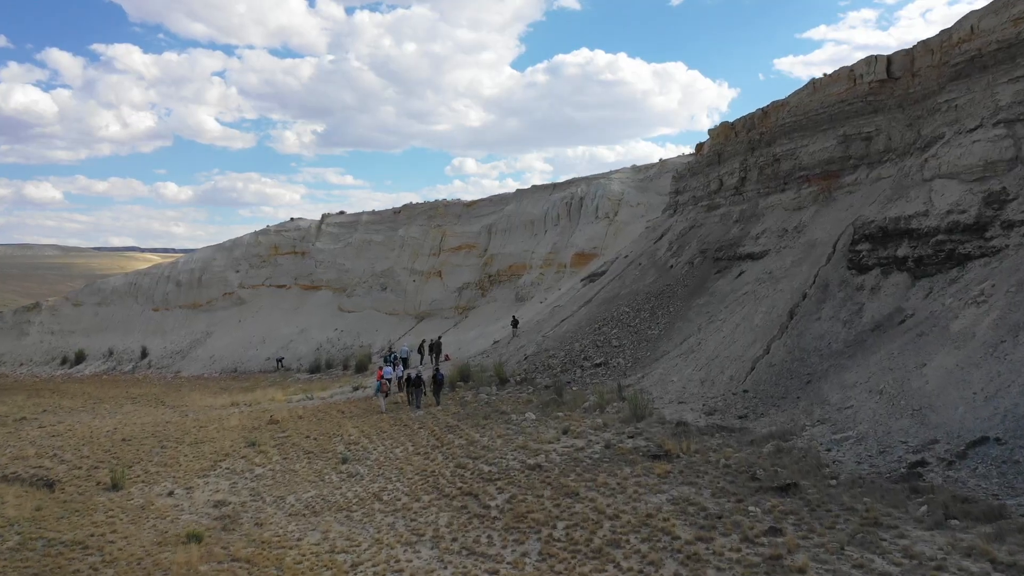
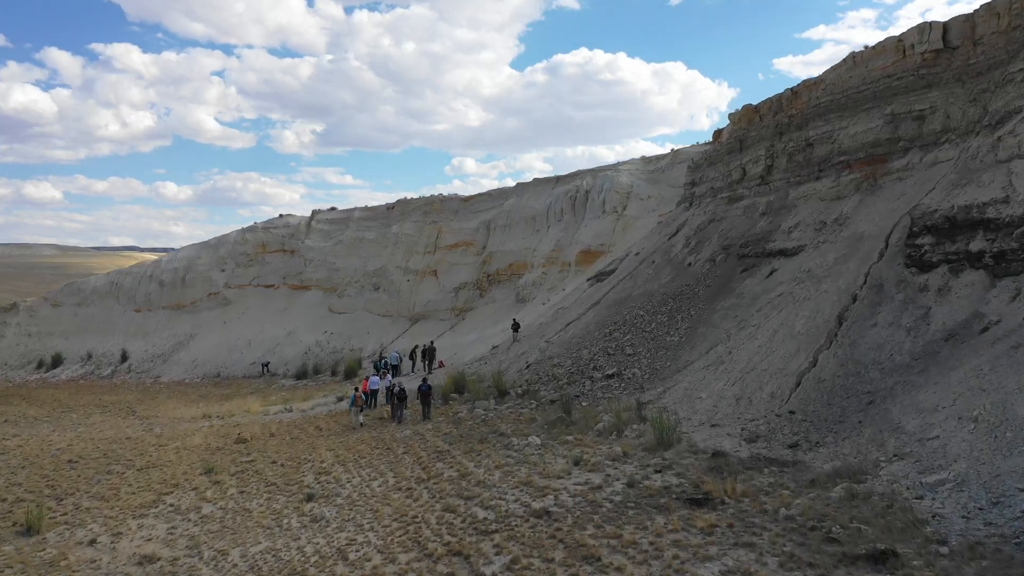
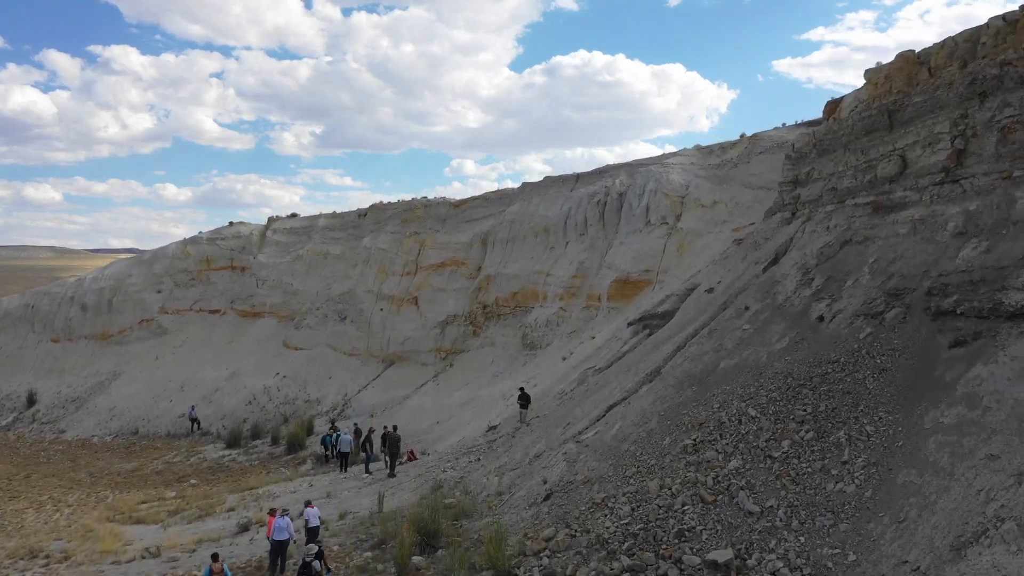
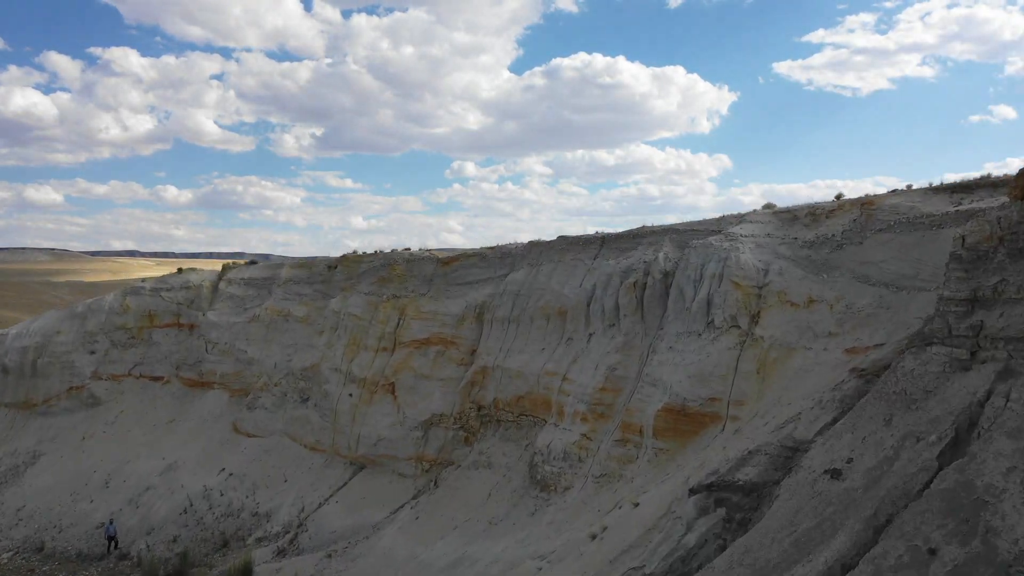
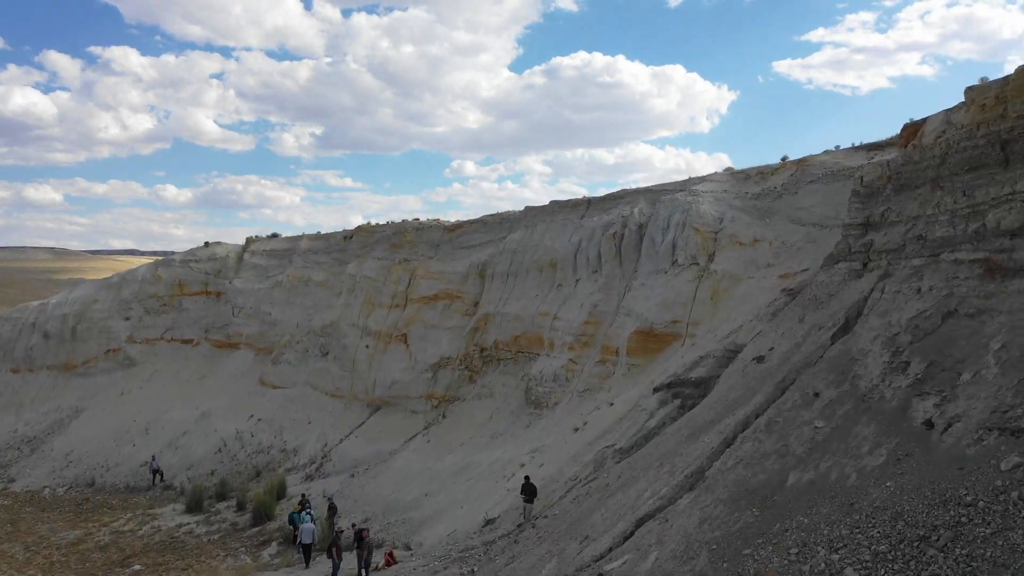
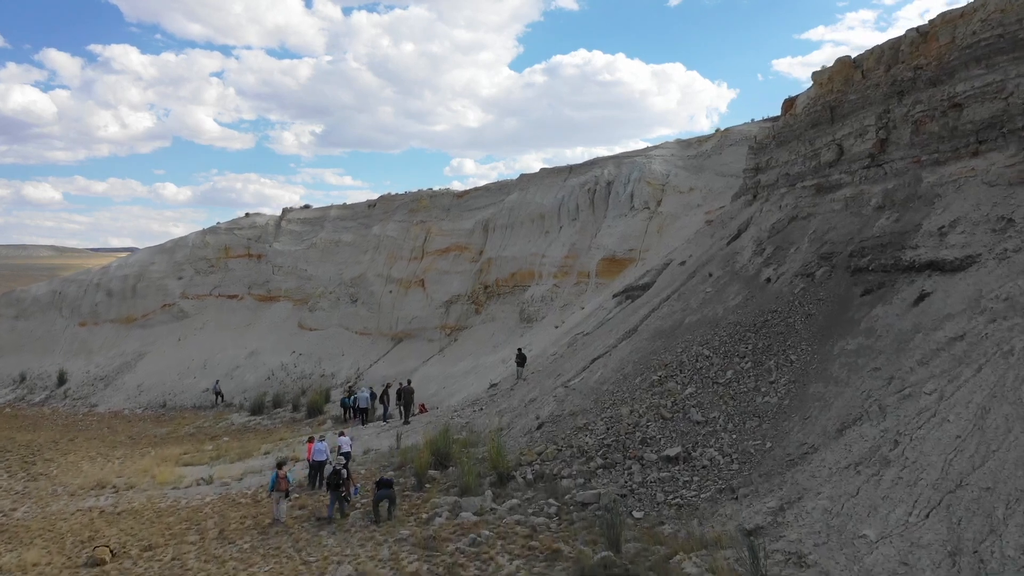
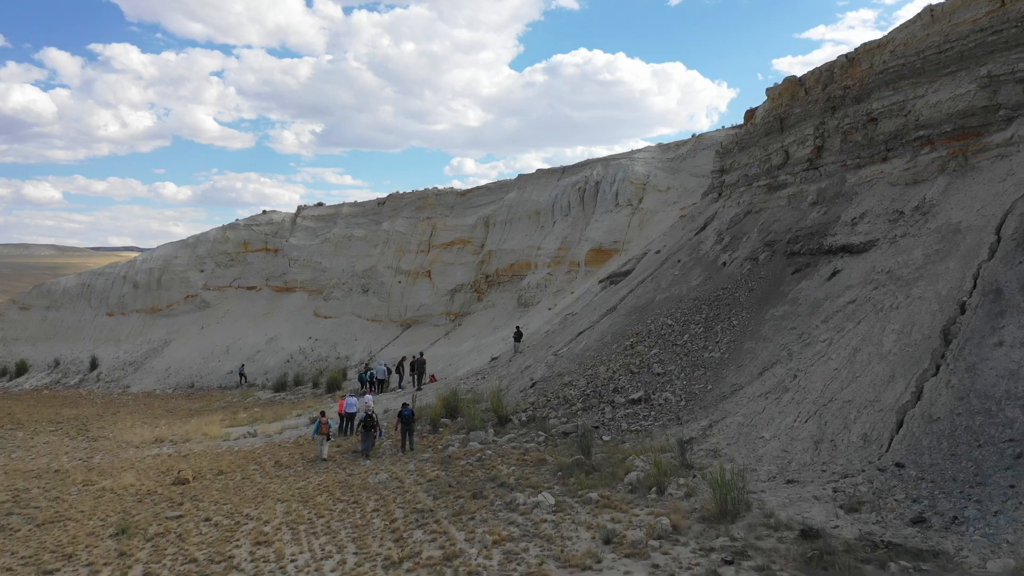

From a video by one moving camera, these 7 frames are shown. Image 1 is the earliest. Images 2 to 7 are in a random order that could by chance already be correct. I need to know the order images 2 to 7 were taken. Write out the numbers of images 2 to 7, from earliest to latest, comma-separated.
2, 7, 6, 3, 5, 4
